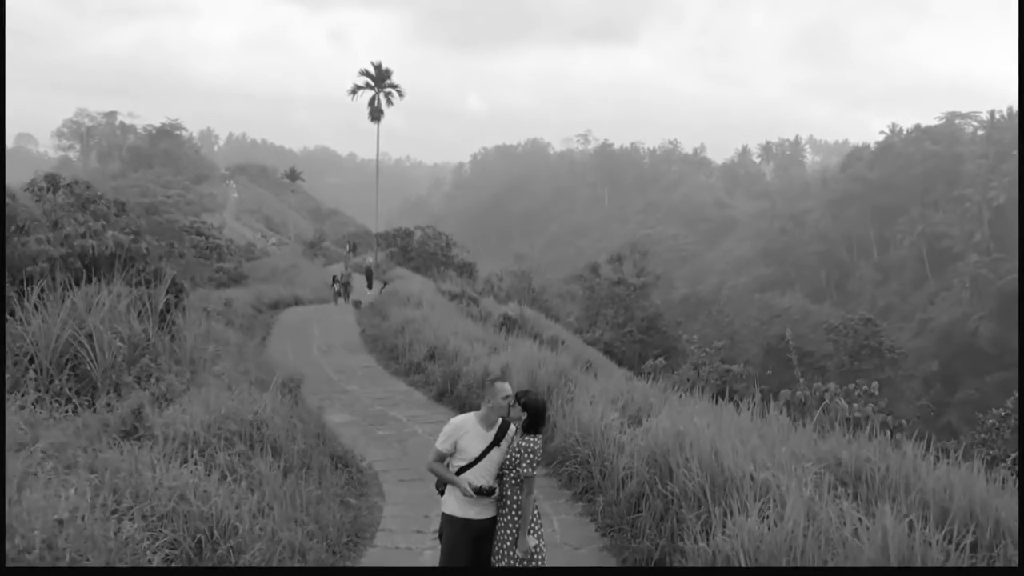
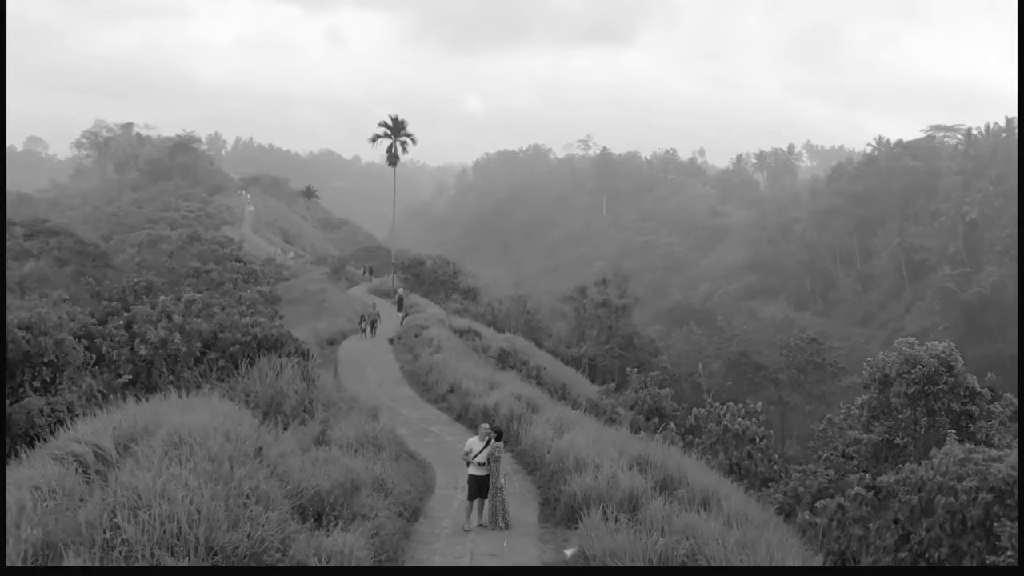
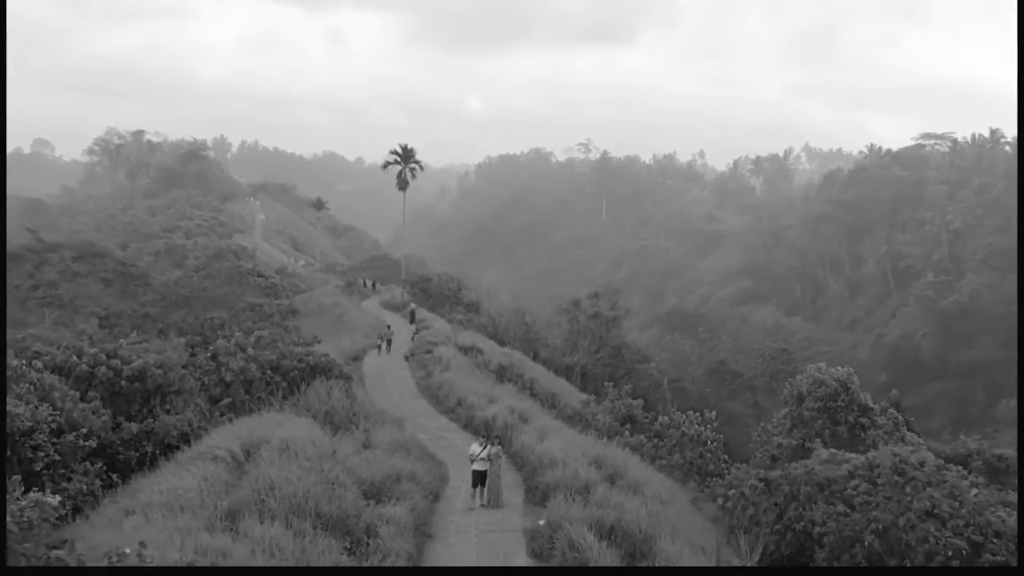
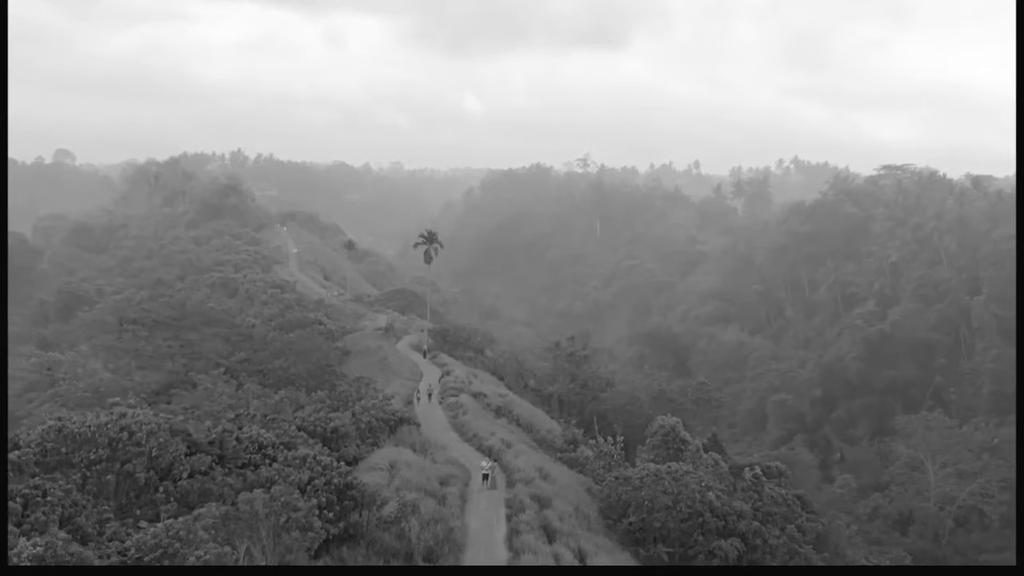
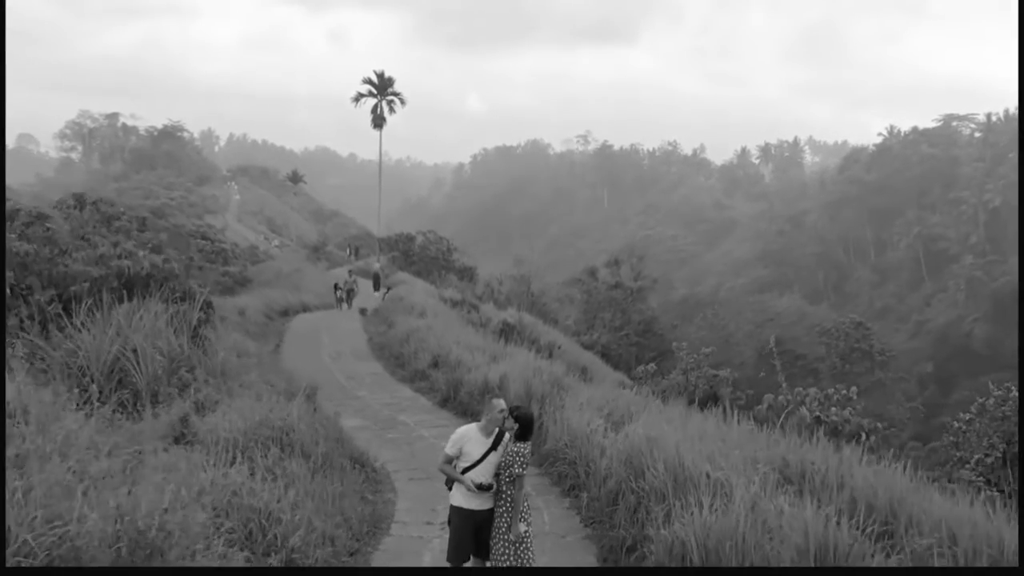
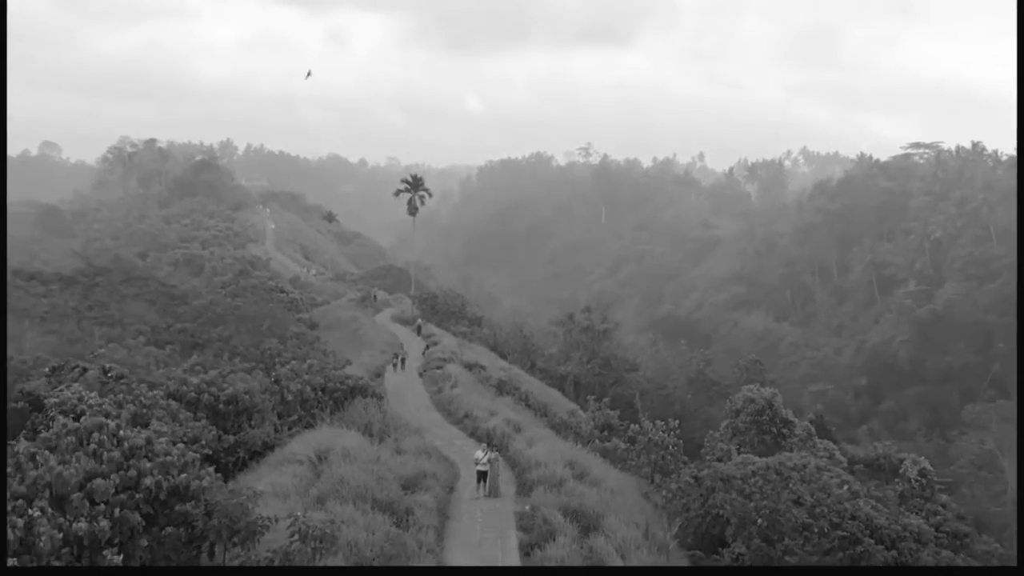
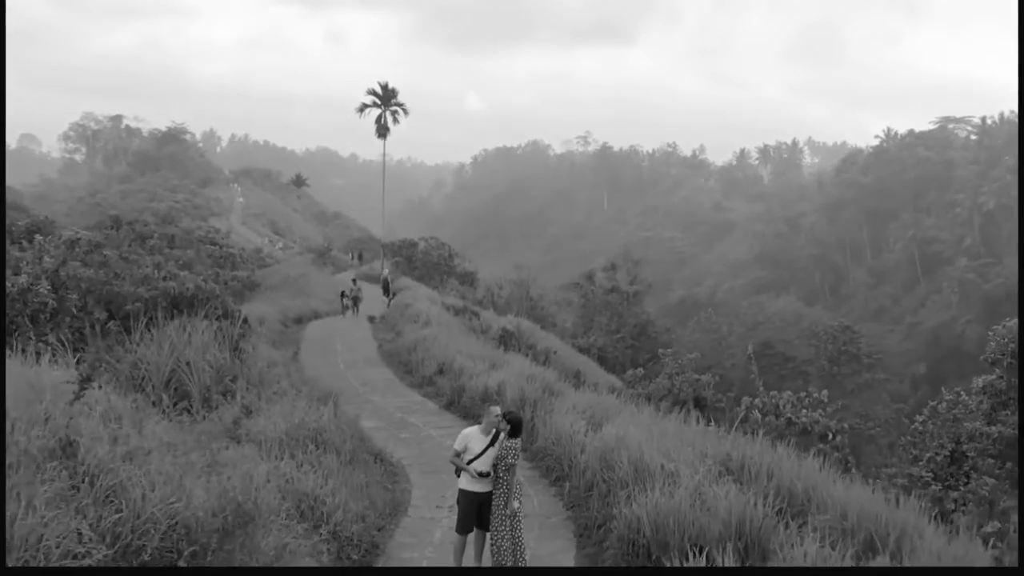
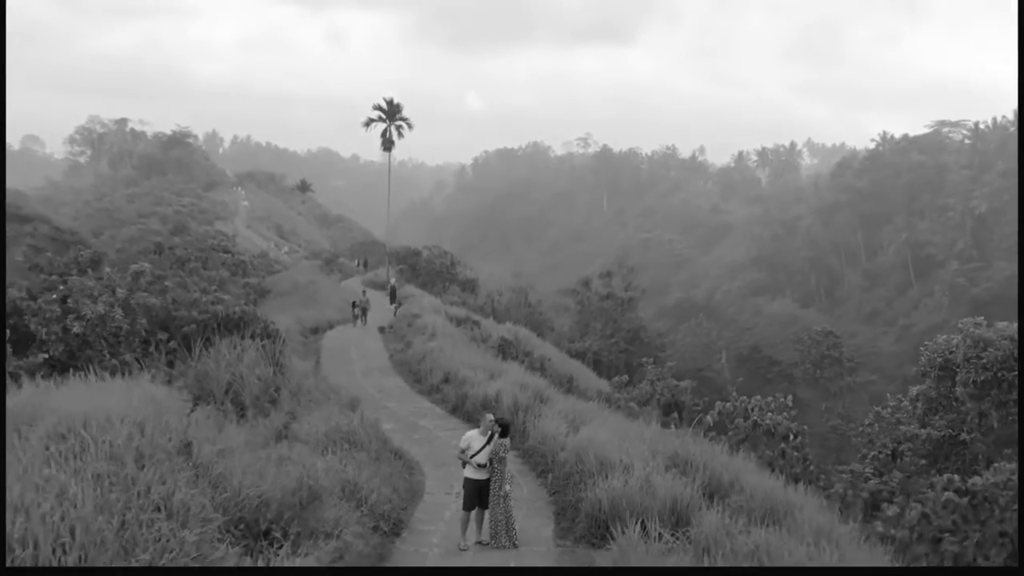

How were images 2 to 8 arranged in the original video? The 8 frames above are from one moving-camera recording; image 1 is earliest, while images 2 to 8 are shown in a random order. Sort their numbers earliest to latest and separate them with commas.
5, 7, 8, 2, 3, 6, 4
